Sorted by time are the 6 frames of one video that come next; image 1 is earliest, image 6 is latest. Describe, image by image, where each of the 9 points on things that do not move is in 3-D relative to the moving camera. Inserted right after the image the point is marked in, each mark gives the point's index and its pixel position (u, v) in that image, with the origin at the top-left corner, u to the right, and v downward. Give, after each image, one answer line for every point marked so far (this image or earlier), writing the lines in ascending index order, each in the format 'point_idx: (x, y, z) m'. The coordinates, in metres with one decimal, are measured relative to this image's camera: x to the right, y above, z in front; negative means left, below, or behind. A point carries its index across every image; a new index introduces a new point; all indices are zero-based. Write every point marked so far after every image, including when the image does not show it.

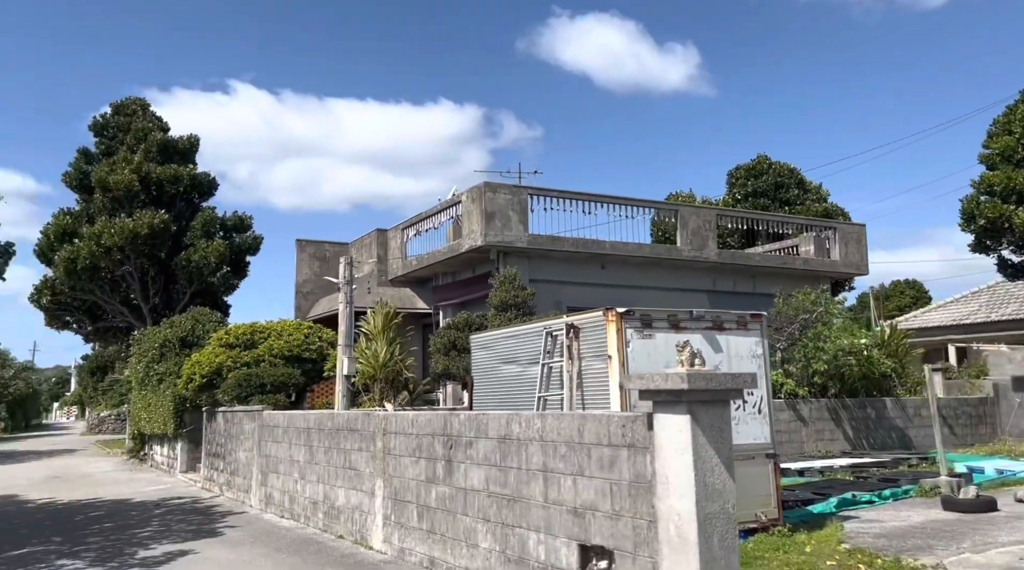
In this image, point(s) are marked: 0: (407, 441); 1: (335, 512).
0: (-1.1, -1.6, +8.5) m
1: (-2.1, -2.7, +10.2) m
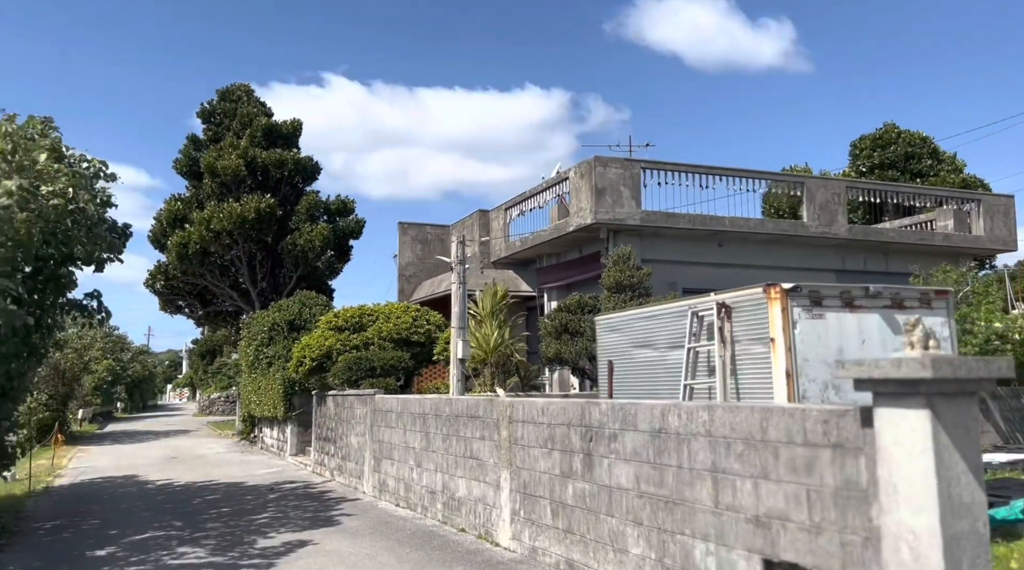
0: (+0.2, -1.3, +7.8) m
1: (-0.6, -2.5, +9.6) m
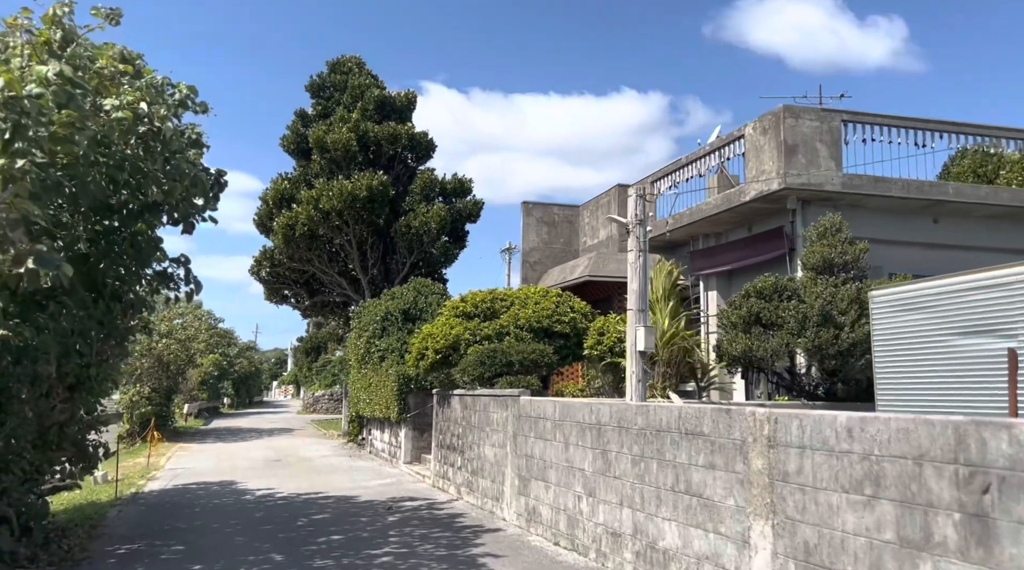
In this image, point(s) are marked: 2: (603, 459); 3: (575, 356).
0: (+1.8, -1.0, +4.8) m
1: (+1.2, -2.1, +6.7) m
2: (+0.9, -1.6, +7.9) m
3: (+1.0, -1.1, +13.5) m
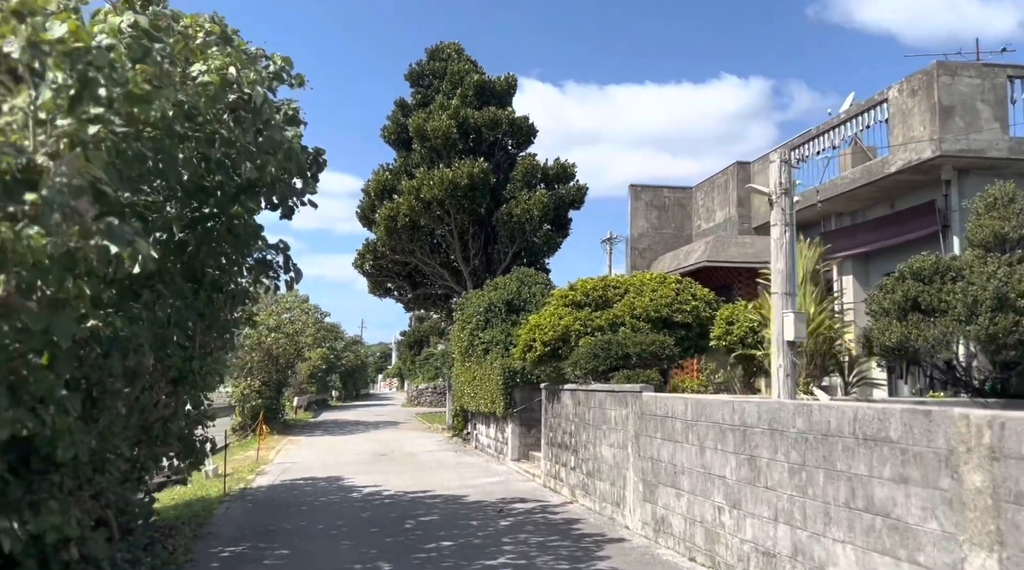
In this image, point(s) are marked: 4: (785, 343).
0: (+2.5, -0.9, +3.6) m
1: (+2.1, -2.0, +5.6) m
2: (+1.9, -1.5, +6.8) m
3: (+2.7, -0.9, +12.3) m
4: (+2.5, -0.5, +7.7) m
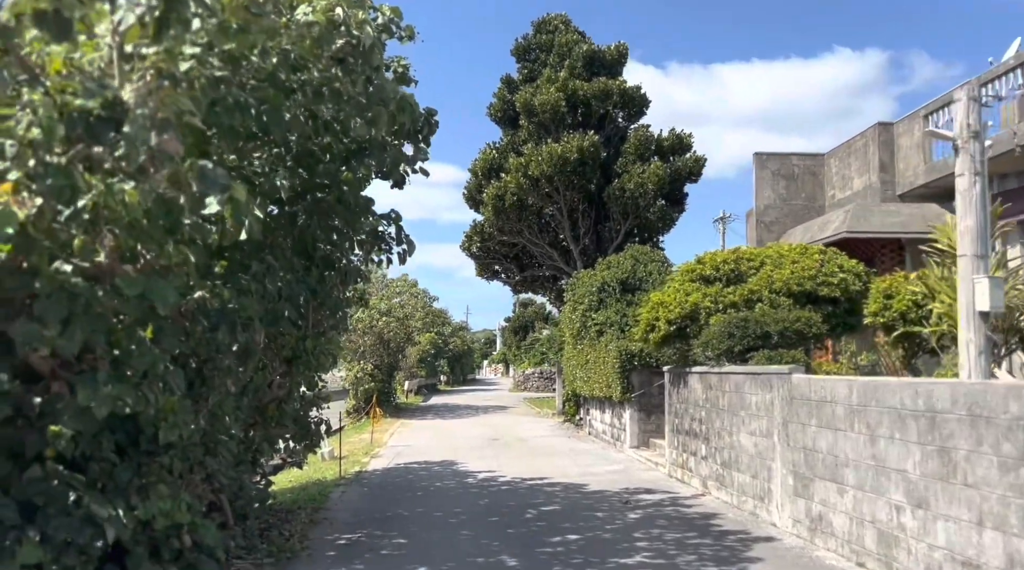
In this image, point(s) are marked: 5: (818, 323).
0: (+3.1, -0.6, +2.5) m
1: (+3.0, -1.7, +4.5) m
2: (+2.9, -1.2, +5.8) m
3: (+4.3, -0.5, +11.1) m
4: (+3.6, -0.2, +6.5) m
5: (+3.8, -0.5, +10.6) m
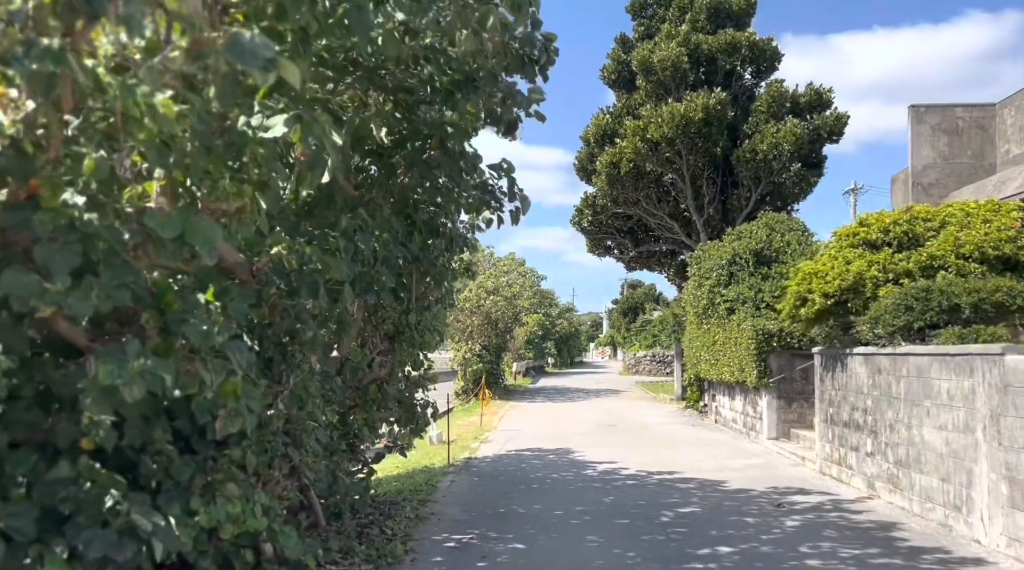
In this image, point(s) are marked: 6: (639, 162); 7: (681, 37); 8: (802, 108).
0: (+3.5, -0.4, +0.7) m
1: (+3.6, -1.5, +2.7) m
2: (+3.7, -0.9, +4.0) m
3: (+5.8, -0.1, +9.1) m
4: (+4.4, +0.1, +4.6) m
5: (+5.1, -0.1, +8.7) m
6: (+3.0, +2.8, +19.6) m
7: (+4.0, +5.8, +19.9) m
8: (+6.7, +4.1, +19.6) m
